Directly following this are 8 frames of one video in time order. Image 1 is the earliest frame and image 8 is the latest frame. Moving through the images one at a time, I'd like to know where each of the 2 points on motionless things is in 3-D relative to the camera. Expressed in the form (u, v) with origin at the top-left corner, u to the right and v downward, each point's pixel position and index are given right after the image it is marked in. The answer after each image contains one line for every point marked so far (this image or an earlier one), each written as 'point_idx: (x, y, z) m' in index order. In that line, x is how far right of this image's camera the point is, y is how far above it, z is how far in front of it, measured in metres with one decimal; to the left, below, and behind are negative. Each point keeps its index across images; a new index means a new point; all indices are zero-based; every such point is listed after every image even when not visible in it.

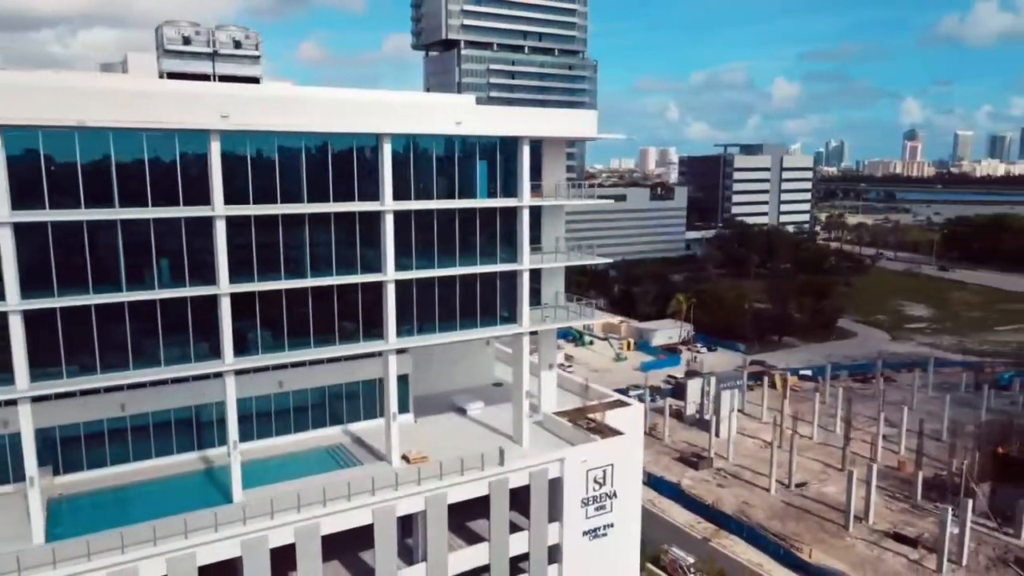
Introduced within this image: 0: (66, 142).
0: (-11.9, +3.9, +19.7) m
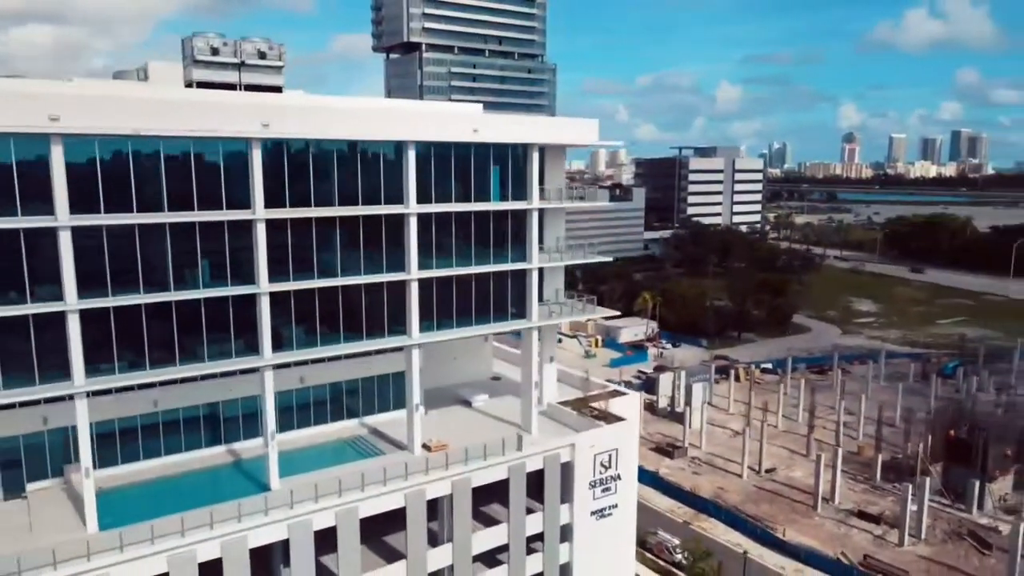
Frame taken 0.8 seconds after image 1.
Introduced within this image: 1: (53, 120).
0: (-11.0, +3.9, +20.8) m
1: (-12.1, +4.4, +19.4) m
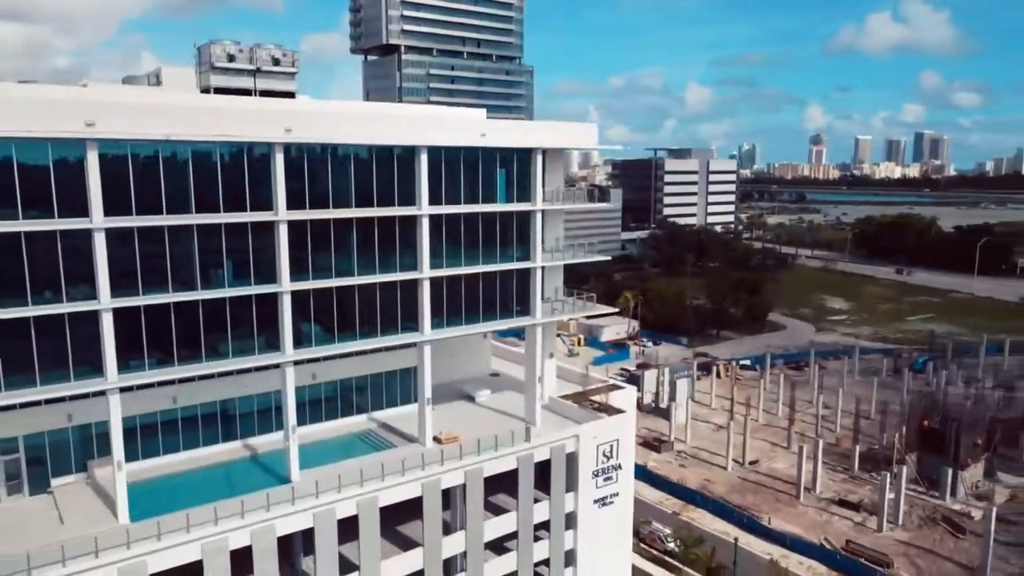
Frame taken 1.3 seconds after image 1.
0: (-10.5, +3.9, +21.5) m
1: (-11.5, +4.4, +20.1) m
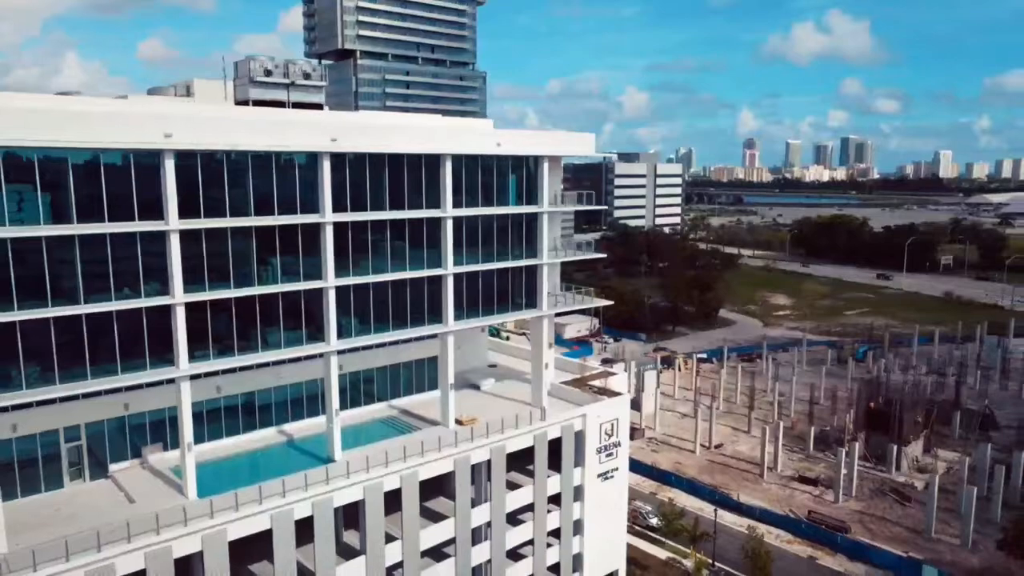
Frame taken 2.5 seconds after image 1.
0: (-9.5, +4.0, +23.7) m
1: (-10.4, +4.5, +22.2) m
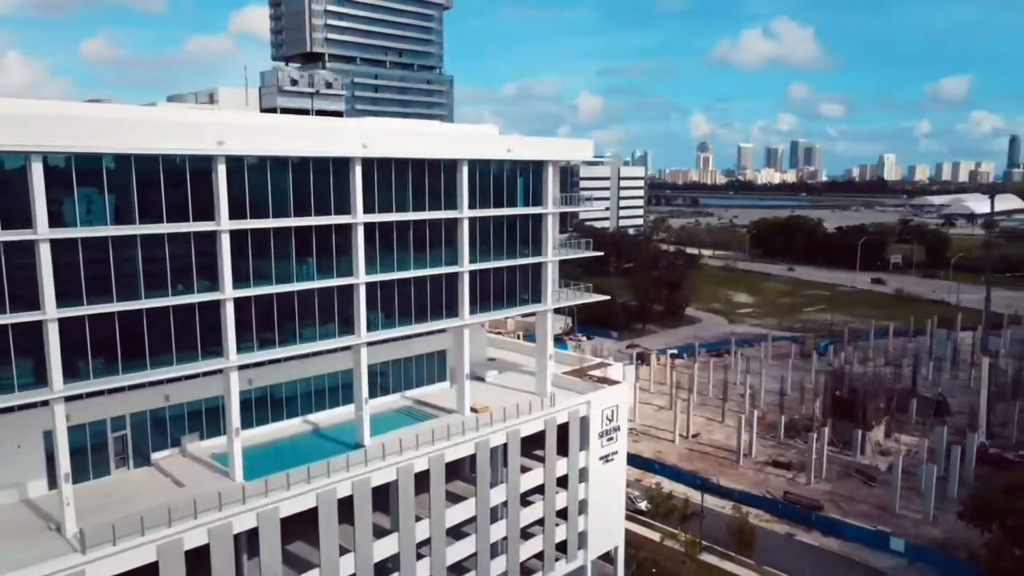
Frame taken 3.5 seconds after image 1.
0: (-8.6, +4.2, +25.4) m
1: (-9.4, +4.6, +23.9) m
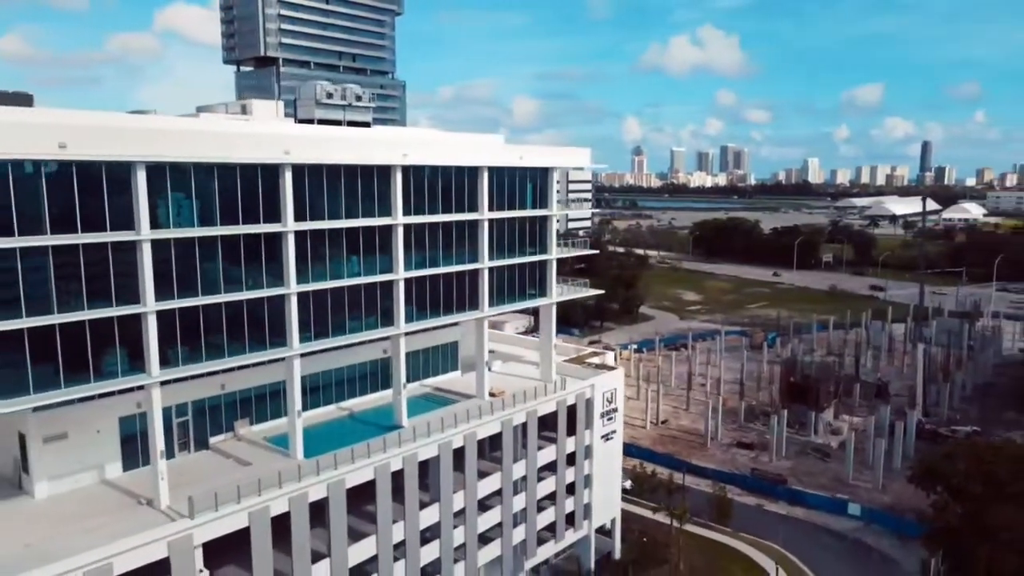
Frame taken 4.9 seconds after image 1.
0: (-7.4, +4.3, +28.2) m
1: (-8.1, +4.8, +26.6) m
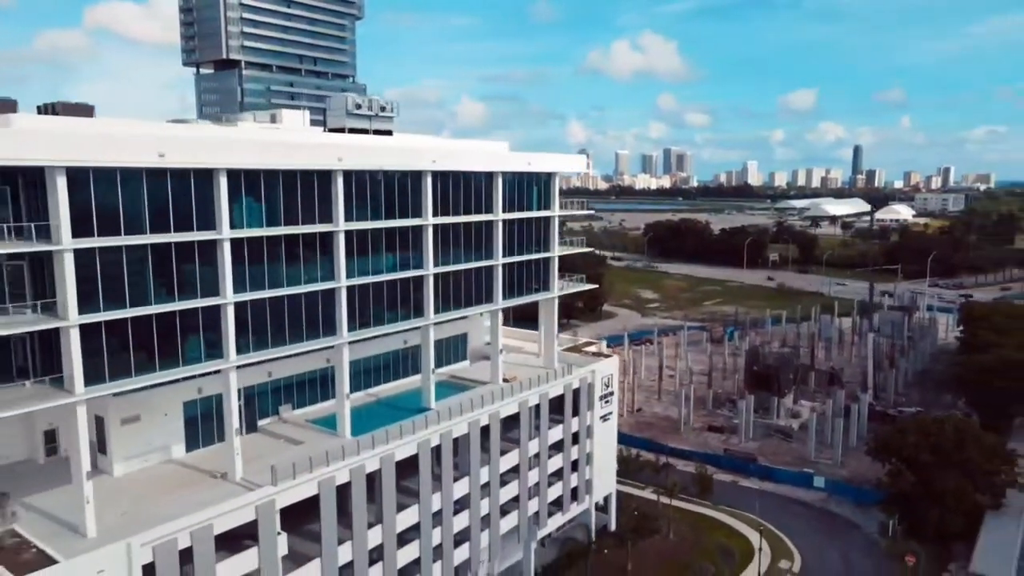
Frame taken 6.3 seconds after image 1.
0: (-6.3, +4.6, +31.2) m
1: (-6.9, +5.1, +29.5) m
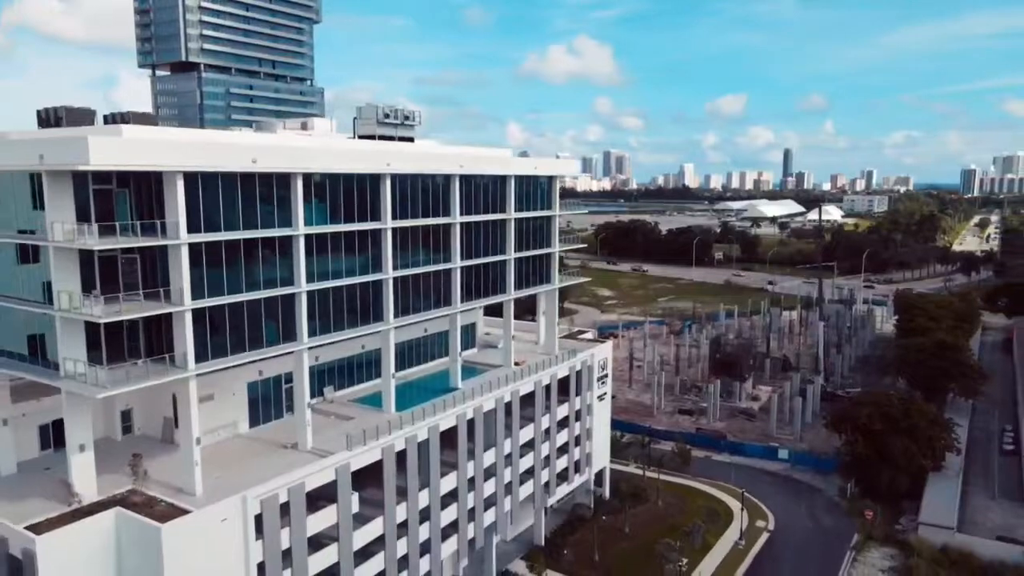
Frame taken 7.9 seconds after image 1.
0: (-5.1, +5.0, +35.0) m
1: (-5.5, +5.5, +33.3) m
